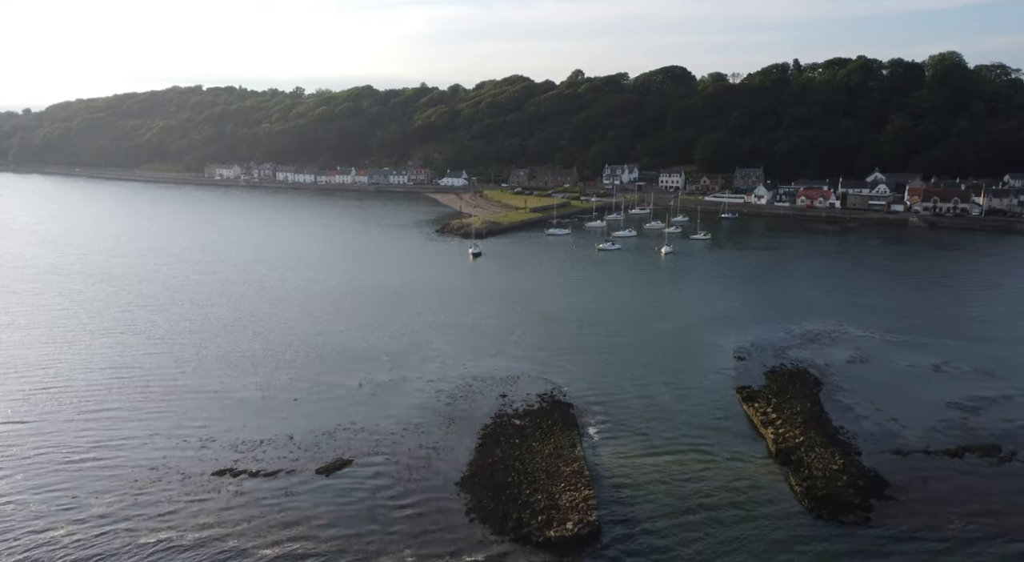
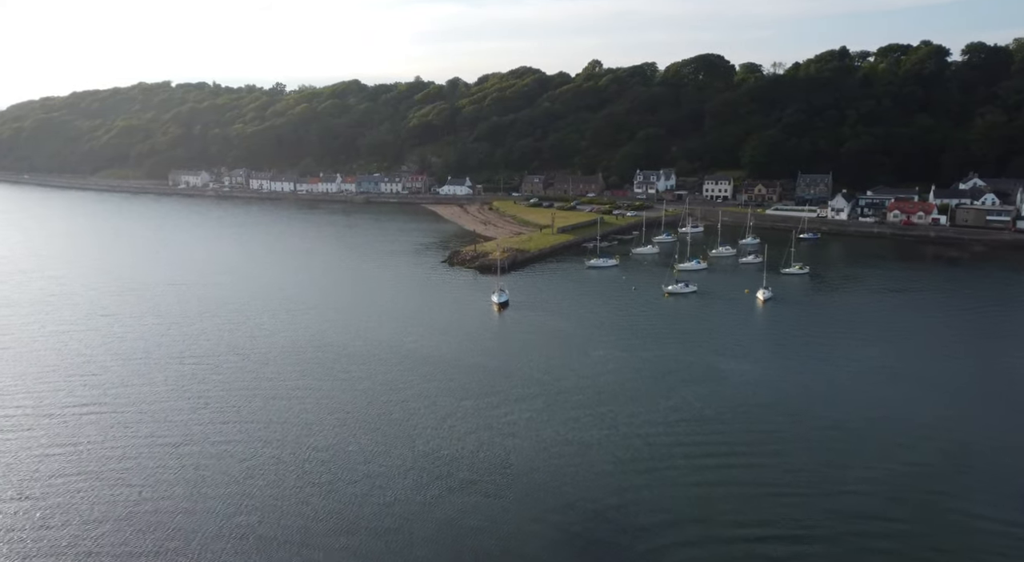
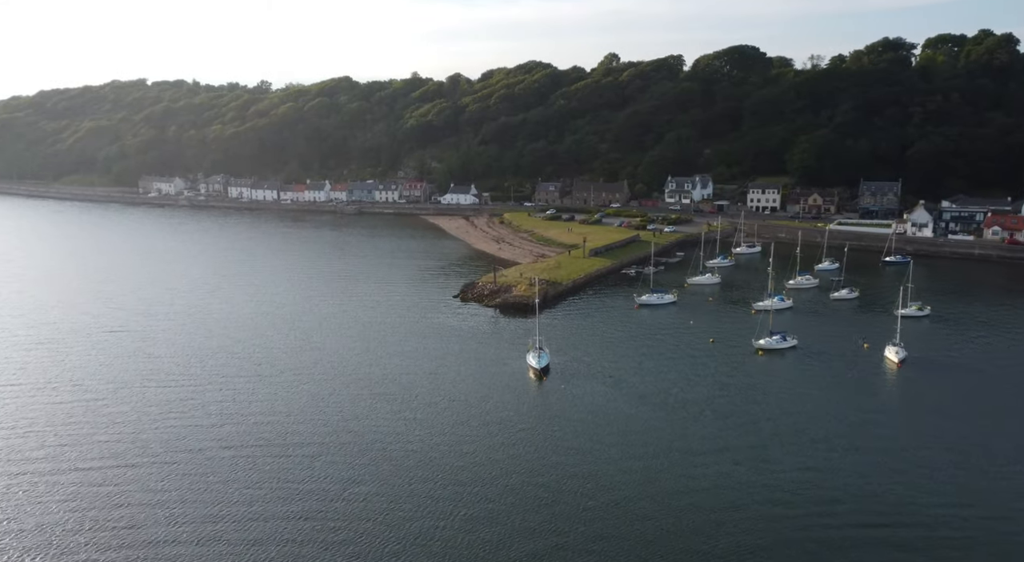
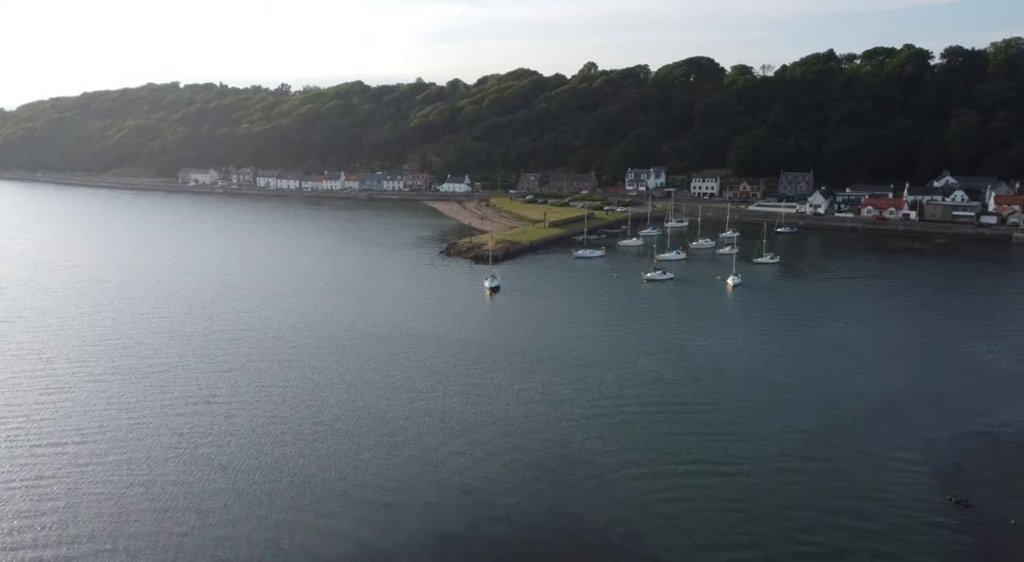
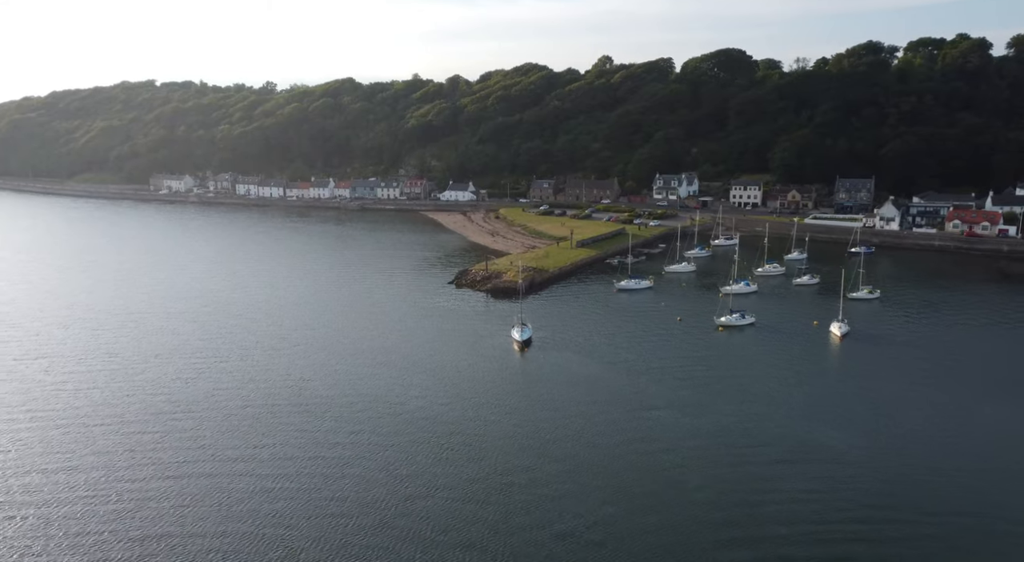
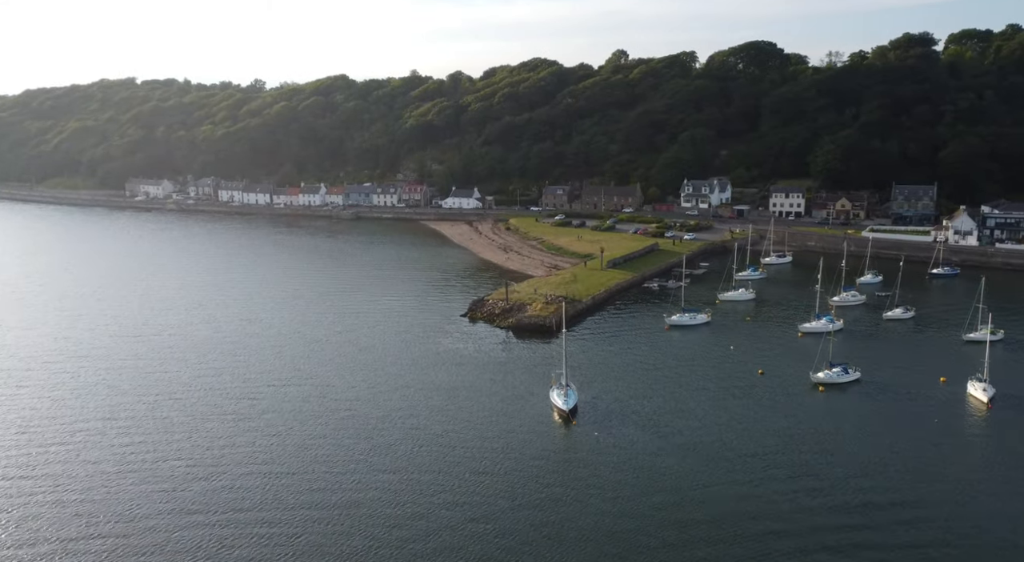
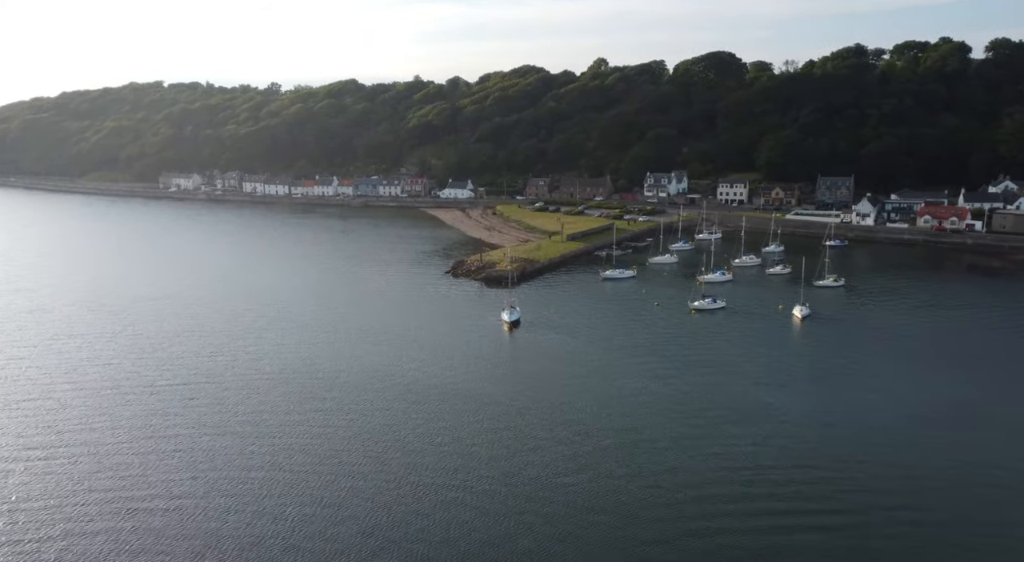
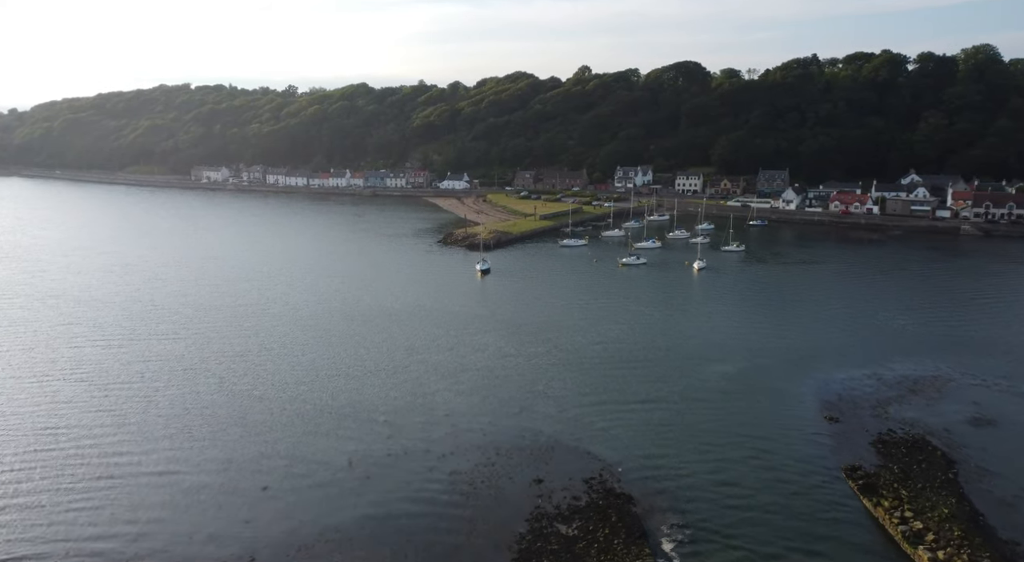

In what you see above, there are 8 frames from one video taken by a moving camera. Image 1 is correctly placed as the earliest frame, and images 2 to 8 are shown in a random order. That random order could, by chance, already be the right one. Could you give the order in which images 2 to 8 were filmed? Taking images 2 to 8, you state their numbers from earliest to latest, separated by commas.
8, 4, 2, 7, 5, 3, 6
